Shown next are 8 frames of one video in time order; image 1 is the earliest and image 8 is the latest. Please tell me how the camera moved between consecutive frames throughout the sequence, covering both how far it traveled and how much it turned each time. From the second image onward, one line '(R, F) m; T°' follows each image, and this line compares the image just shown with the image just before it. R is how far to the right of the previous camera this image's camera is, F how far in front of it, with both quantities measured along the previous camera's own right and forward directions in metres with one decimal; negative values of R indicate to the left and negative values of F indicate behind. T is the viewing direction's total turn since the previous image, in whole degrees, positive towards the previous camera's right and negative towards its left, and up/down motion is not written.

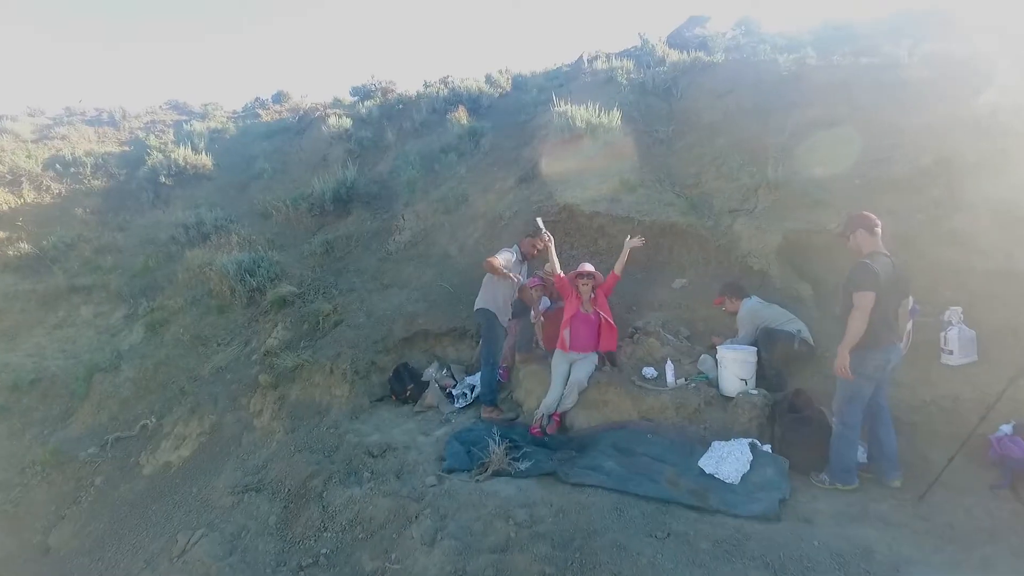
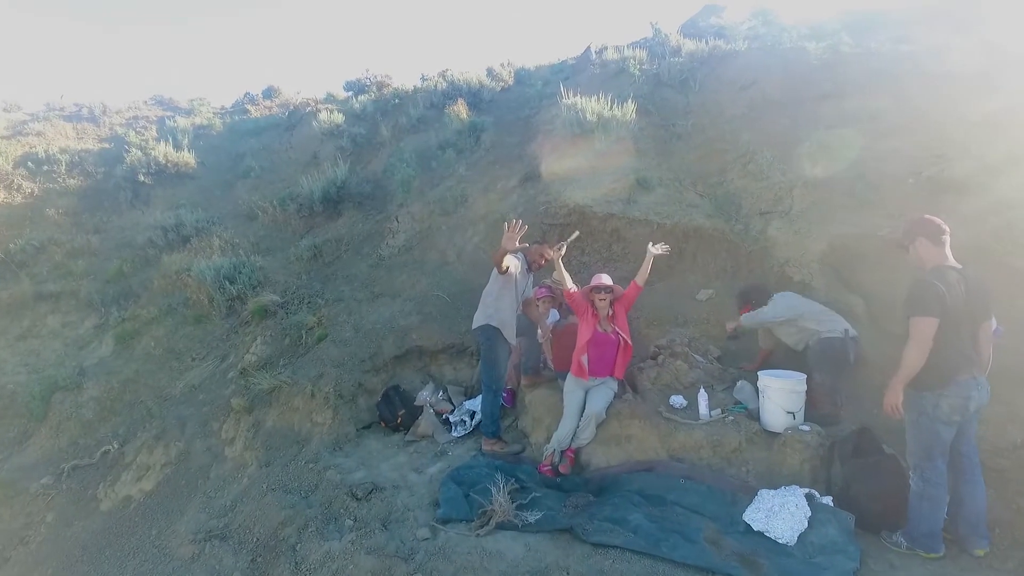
(0.0, +0.7) m; 0°
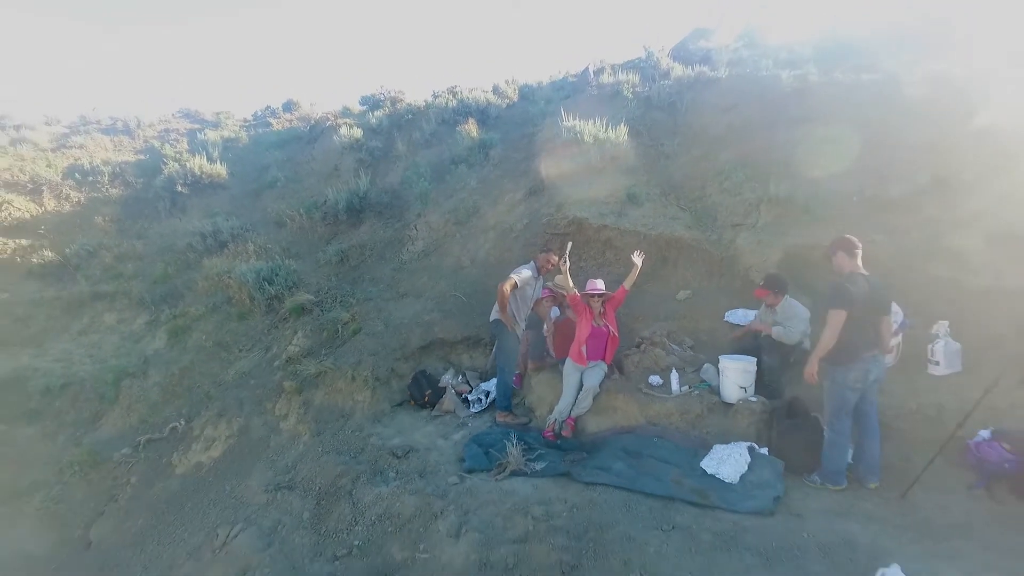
(-0.1, -1.0) m; 0°
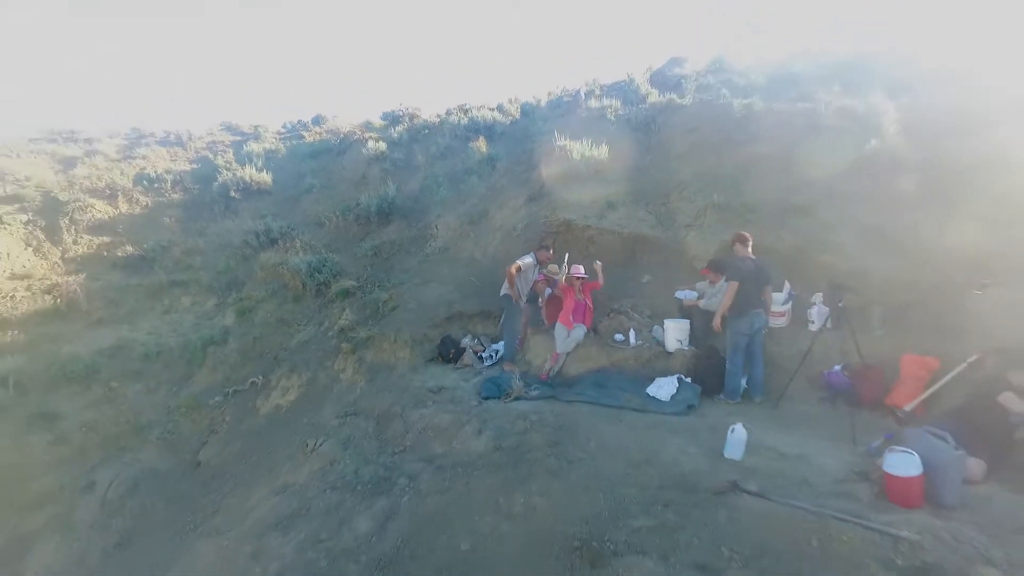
(0.0, -2.0) m; 0°
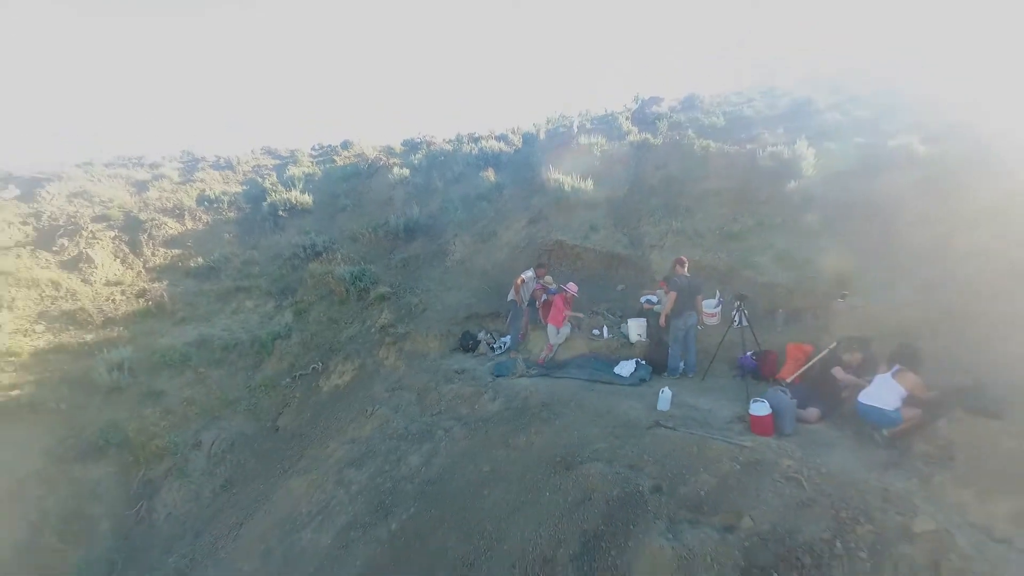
(-0.1, -2.5) m; 0°
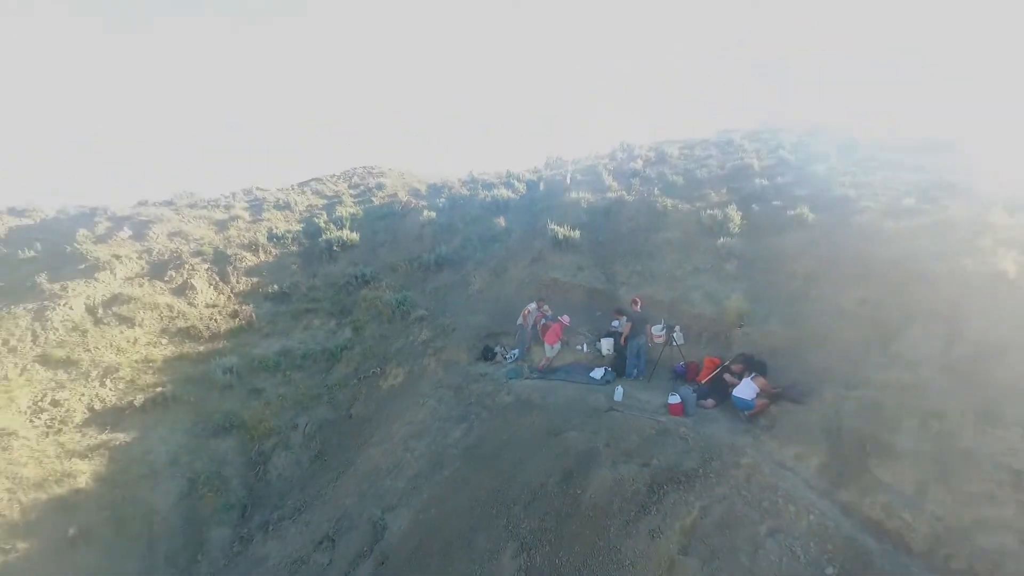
(-0.2, -4.1) m; 0°
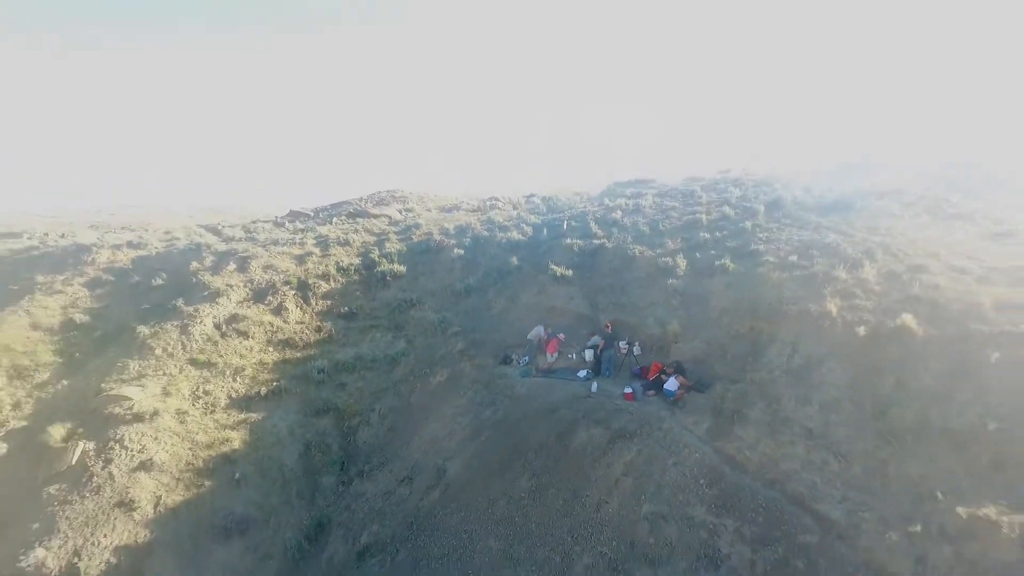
(-0.3, -6.3) m; 0°
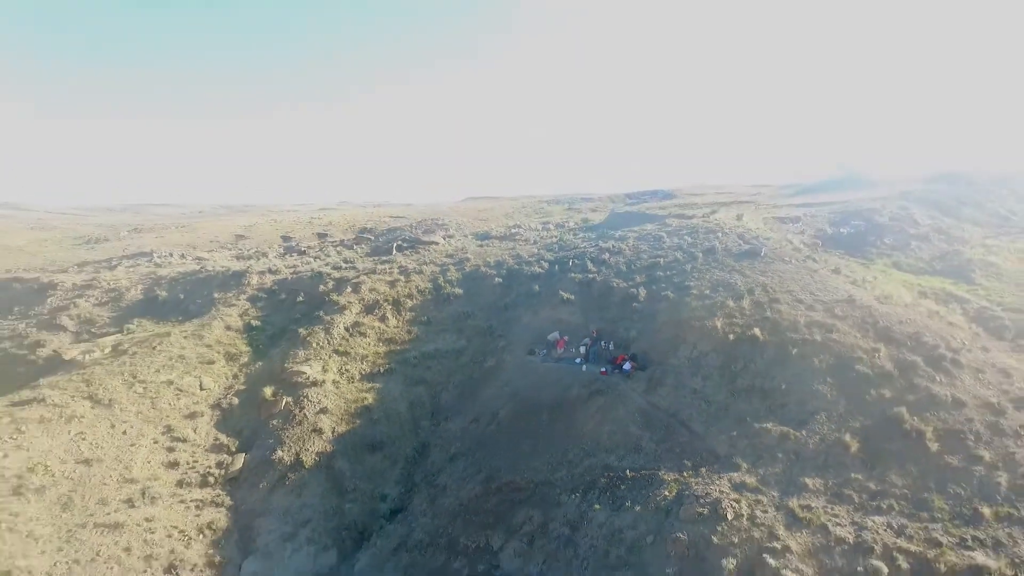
(-0.5, -12.7) m; -1°
